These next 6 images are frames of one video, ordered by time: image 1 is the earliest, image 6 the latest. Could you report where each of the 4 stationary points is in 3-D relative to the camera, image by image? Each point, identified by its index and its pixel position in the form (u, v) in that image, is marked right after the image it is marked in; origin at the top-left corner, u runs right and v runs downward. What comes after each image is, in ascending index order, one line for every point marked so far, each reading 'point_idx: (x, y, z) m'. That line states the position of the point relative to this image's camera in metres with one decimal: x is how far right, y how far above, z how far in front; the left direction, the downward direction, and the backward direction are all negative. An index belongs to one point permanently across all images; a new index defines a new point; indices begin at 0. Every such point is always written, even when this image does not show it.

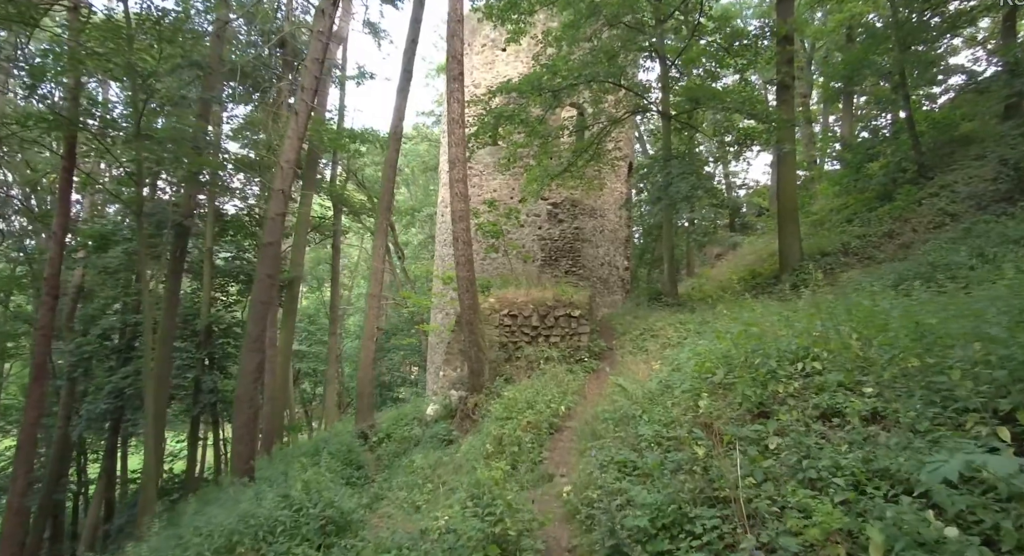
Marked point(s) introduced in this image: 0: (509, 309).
0: (-0.1, -0.5, +9.5) m
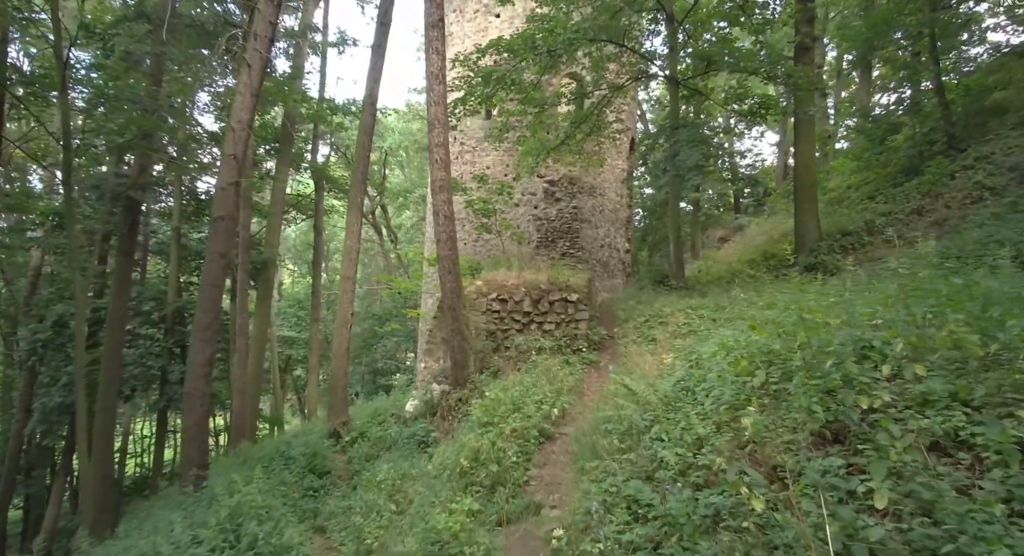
0: (-0.2, -0.2, +8.4) m
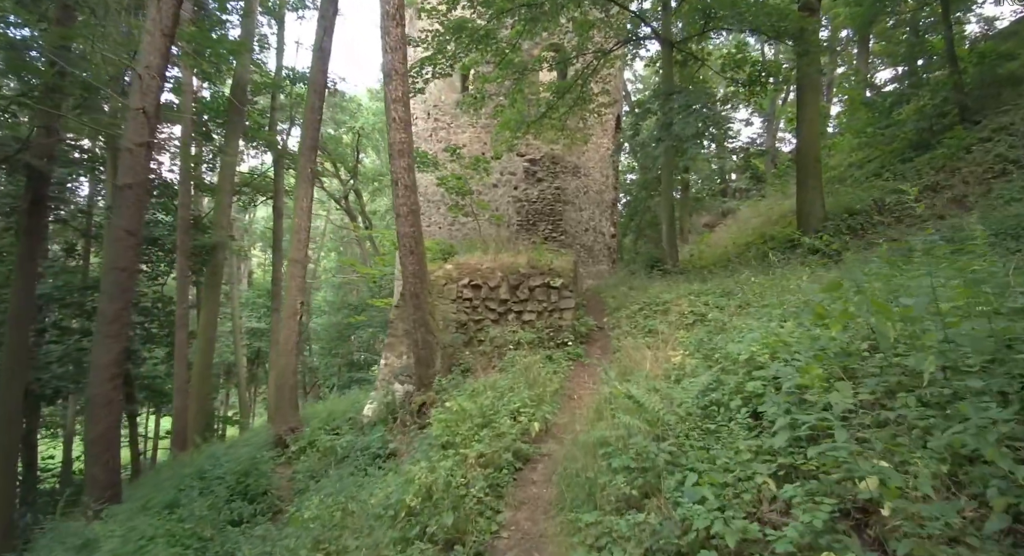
0: (-0.6, 0.0, +7.3) m
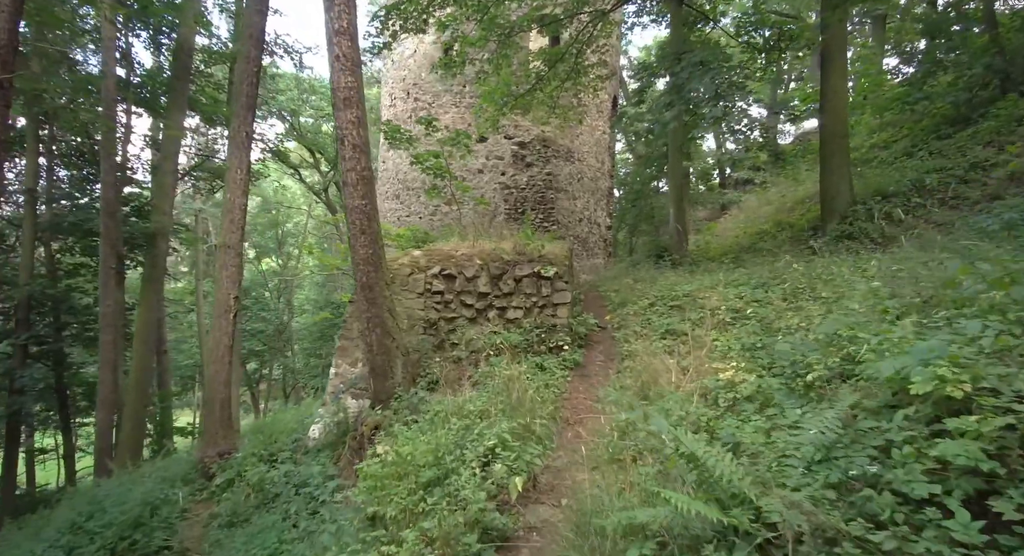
0: (-0.8, +0.1, +6.0) m
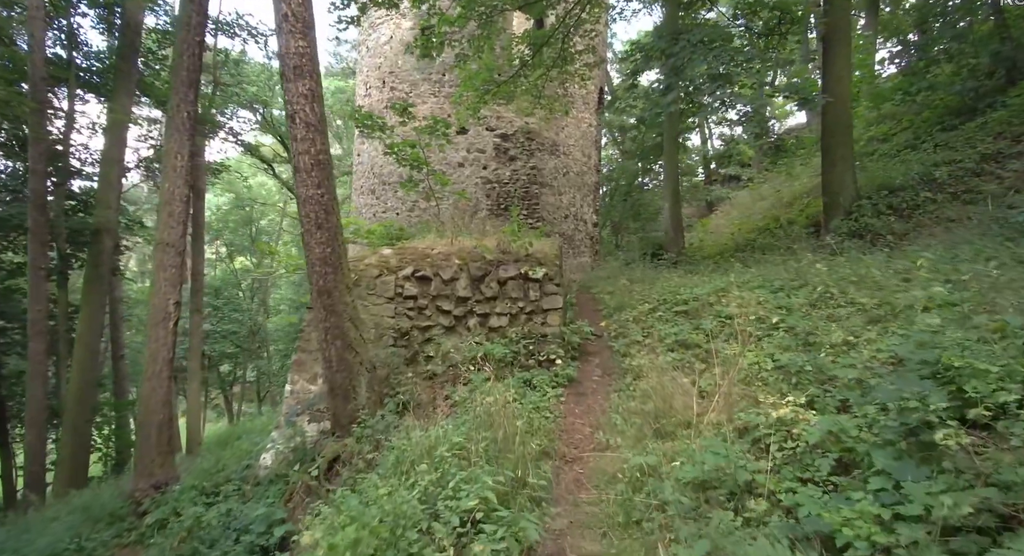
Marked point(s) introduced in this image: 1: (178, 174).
0: (-0.9, +0.1, +5.2) m
1: (-3.2, +1.0, +5.2) m
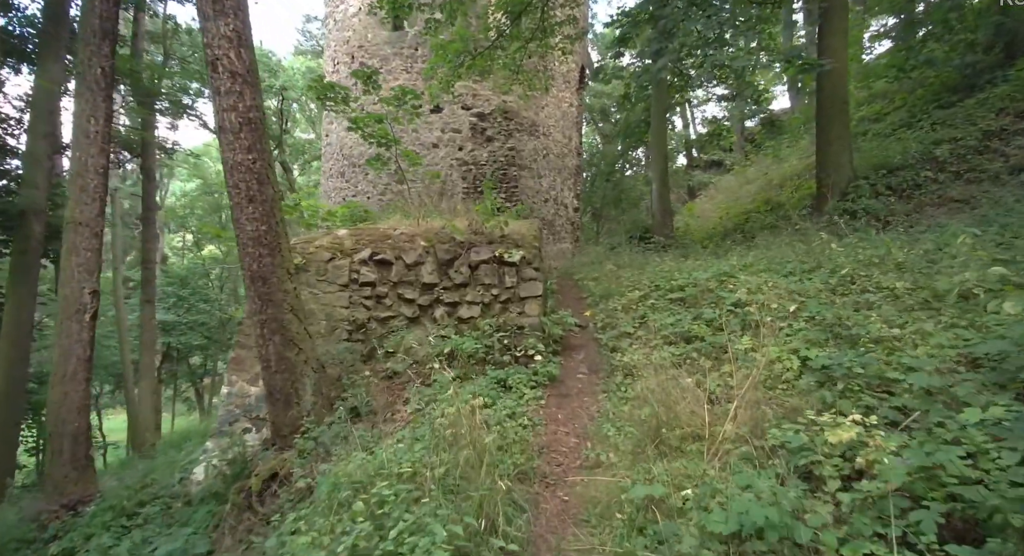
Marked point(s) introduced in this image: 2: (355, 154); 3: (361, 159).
0: (-1.1, +0.2, +4.6) m
1: (-3.4, +1.1, +4.5) m
2: (-2.9, +2.3, +10.1) m
3: (-2.8, +2.2, +10.1) m
